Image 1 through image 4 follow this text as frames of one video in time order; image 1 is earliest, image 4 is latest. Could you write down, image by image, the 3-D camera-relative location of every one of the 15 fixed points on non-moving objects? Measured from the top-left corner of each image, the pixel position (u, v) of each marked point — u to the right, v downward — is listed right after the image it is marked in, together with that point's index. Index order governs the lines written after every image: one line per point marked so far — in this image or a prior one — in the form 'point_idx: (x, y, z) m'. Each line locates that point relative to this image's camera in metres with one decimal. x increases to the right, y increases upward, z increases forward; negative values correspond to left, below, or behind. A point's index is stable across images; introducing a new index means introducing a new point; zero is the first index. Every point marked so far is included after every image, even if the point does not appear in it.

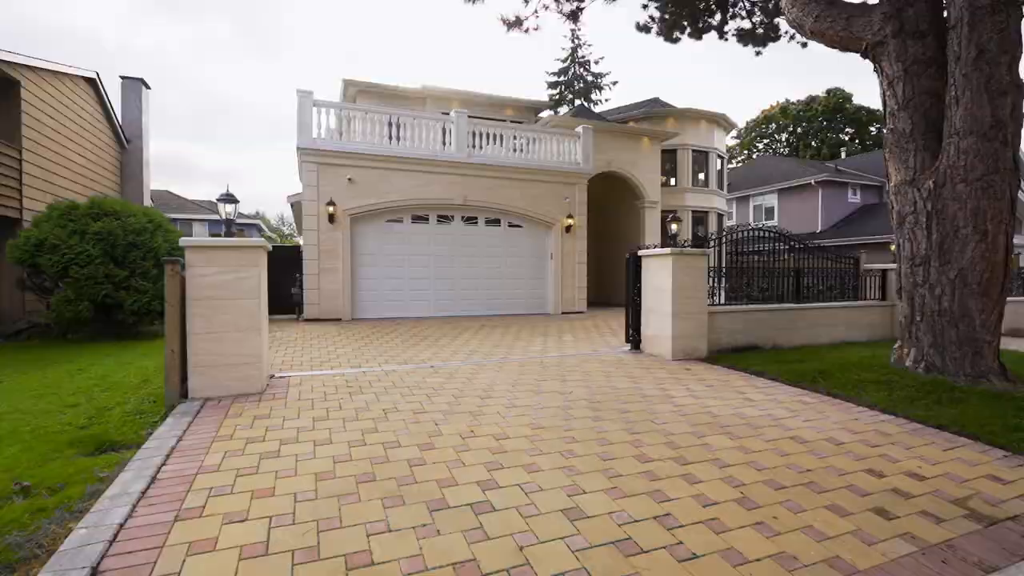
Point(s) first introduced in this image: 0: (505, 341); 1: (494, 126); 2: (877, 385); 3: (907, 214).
0: (-0.1, -0.9, +8.4) m
1: (-0.4, +4.1, +12.3) m
2: (+3.7, -1.0, +5.0) m
3: (+4.4, +0.8, +5.5) m
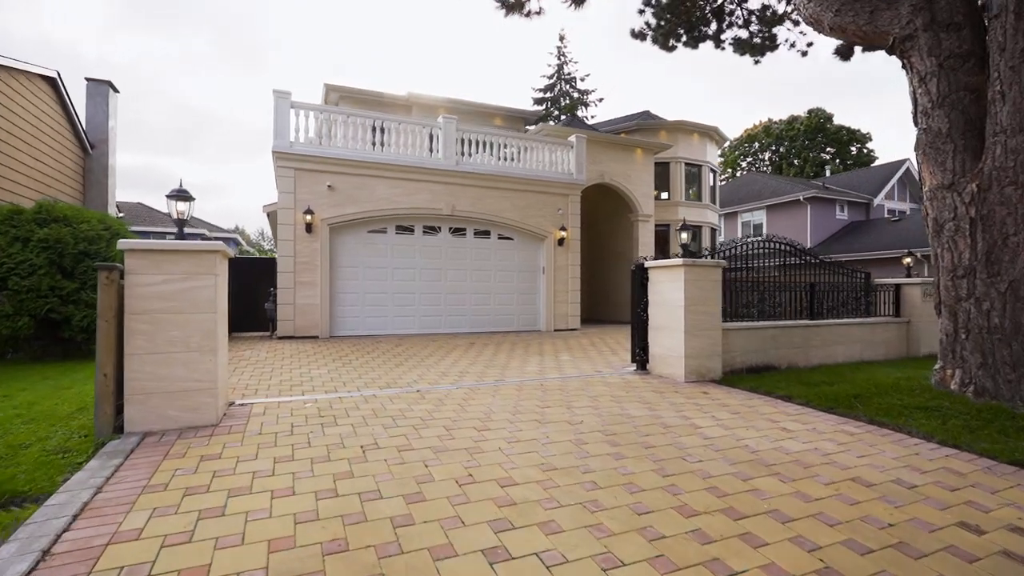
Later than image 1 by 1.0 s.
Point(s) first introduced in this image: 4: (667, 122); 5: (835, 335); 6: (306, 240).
0: (-0.2, -1.1, +7.7) m
1: (-0.7, +3.7, +11.7) m
2: (+3.7, -1.1, +4.4) m
3: (+4.4, +0.7, +5.0) m
4: (+5.0, +5.3, +15.6) m
5: (+4.9, -0.7, +7.5) m
6: (-4.3, +1.0, +10.1) m
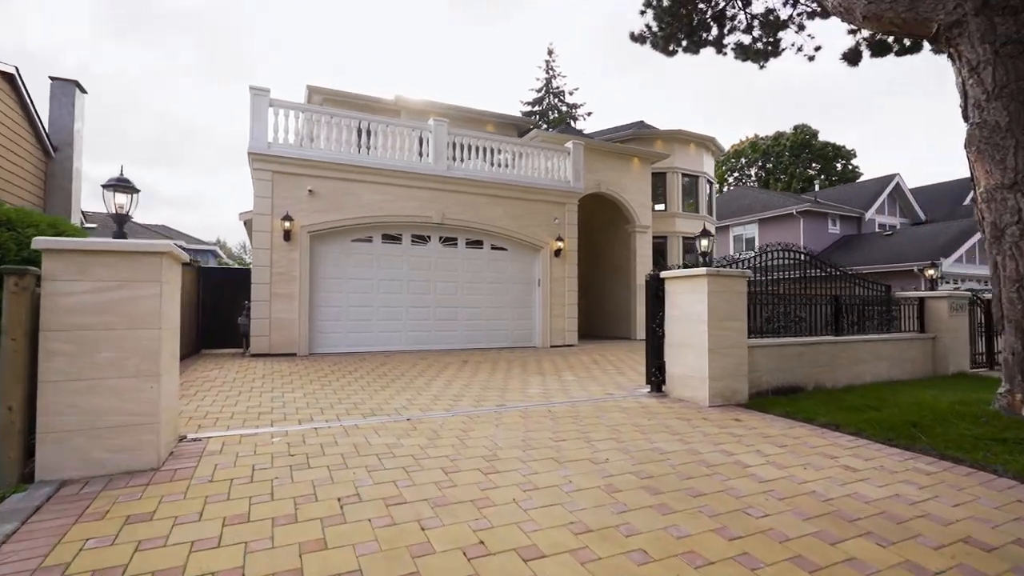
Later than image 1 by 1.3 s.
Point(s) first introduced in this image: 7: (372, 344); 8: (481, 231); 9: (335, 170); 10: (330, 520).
0: (-0.2, -1.3, +7.0) m
1: (-0.8, +3.4, +11.1) m
2: (+3.8, -1.2, +3.8) m
3: (+4.5, +0.6, +4.4) m
4: (+4.7, +4.8, +15.2) m
5: (+4.9, -0.9, +6.9) m
6: (-4.3, +0.7, +9.3) m
7: (-2.9, -1.2, +10.1) m
8: (-0.7, +1.3, +11.0) m
9: (-3.5, +2.3, +9.7) m
10: (-1.0, -1.3, +2.7) m
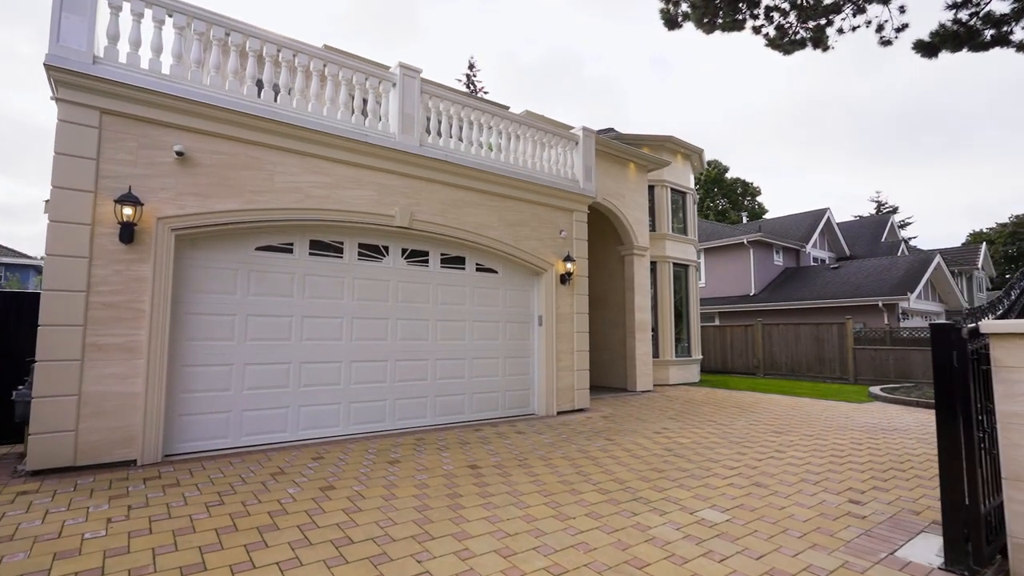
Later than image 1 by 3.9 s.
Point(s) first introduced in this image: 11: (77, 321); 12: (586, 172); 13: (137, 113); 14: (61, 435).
0: (+0.5, -1.7, +3.3) m
1: (-0.8, +2.8, +7.5) m
2: (+5.2, -1.5, +1.1) m
3: (+5.7, +0.2, +1.9) m
4: (+3.7, +3.9, +12.8) m
5: (+5.6, -1.4, +4.3) m
6: (-3.9, +0.3, +4.9) m
7: (-2.7, -1.7, +5.8) m
8: (-0.7, +0.7, +7.3) m
9: (-3.2, +1.8, +5.5) m
10: (+0.7, -1.4, -1.0) m
11: (-4.2, -0.3, +4.7) m
12: (+1.3, +2.1, +8.8) m
13: (-3.8, +1.8, +5.0) m
14: (-4.2, -1.3, +4.6) m
